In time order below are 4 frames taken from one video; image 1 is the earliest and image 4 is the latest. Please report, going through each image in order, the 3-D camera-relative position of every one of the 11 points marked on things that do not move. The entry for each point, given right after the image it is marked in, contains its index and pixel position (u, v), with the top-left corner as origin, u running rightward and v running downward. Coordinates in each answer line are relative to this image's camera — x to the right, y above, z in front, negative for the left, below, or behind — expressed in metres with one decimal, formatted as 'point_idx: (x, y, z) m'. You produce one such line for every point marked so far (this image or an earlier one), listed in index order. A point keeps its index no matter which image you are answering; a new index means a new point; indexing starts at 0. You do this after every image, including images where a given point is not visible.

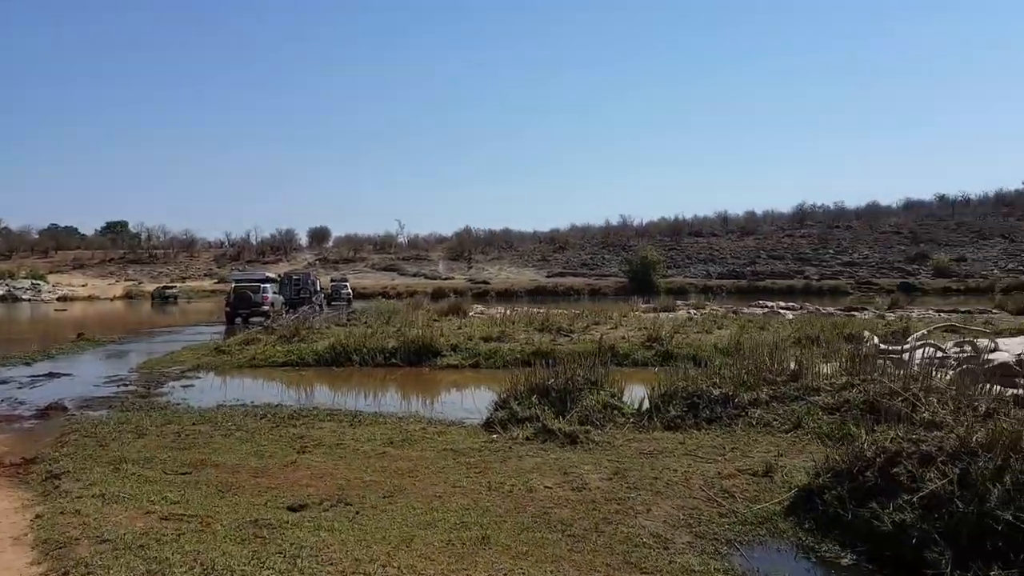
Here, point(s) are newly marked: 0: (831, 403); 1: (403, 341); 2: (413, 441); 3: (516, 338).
0: (+3.3, -1.2, +8.1) m
1: (-2.5, -1.2, +18.0) m
2: (-1.0, -1.6, +8.5) m
3: (0.0, -1.2, +19.4) m
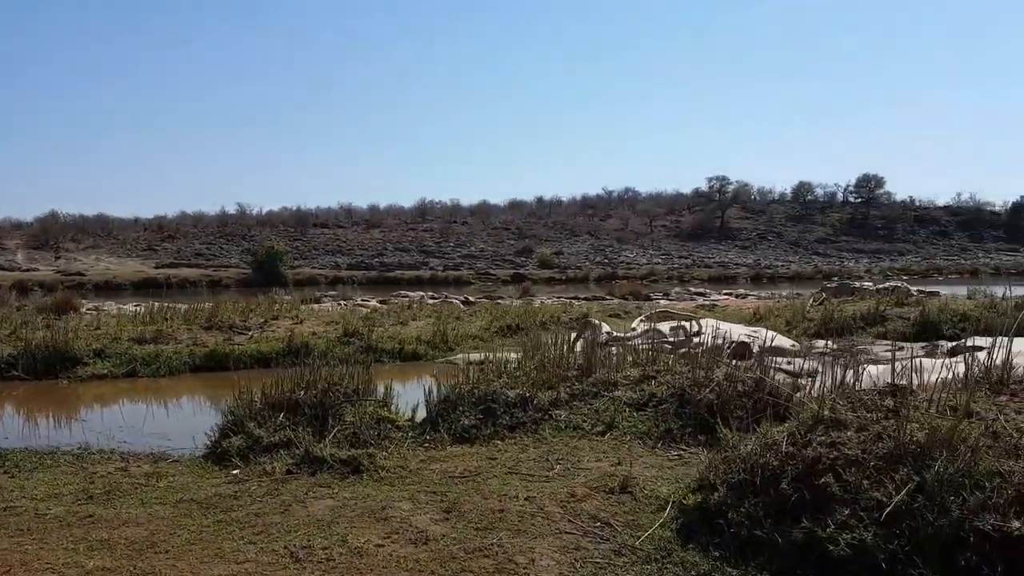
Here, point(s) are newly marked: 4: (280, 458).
0: (+1.2, -1.0, +7.4) m
1: (-8.4, -1.0, +13.7) m
2: (-2.9, -1.5, +5.9) m
3: (-6.8, -1.0, +16.1) m
4: (-2.0, -1.4, +6.8) m
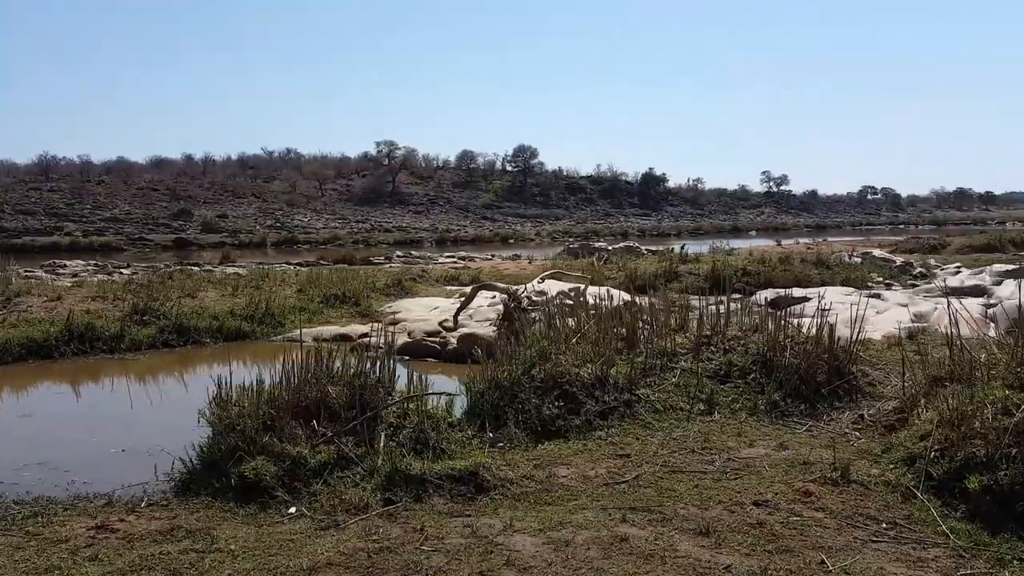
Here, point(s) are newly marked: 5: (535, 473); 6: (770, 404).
0: (+1.7, -0.7, +6.7) m
1: (-9.6, -0.7, +8.7) m
2: (-1.5, -1.4, +3.7) m
3: (-9.1, -0.5, +11.5) m
4: (-1.0, -1.2, +4.9) m
5: (+0.2, -1.2, +5.1) m
6: (+2.0, -0.9, +6.2) m
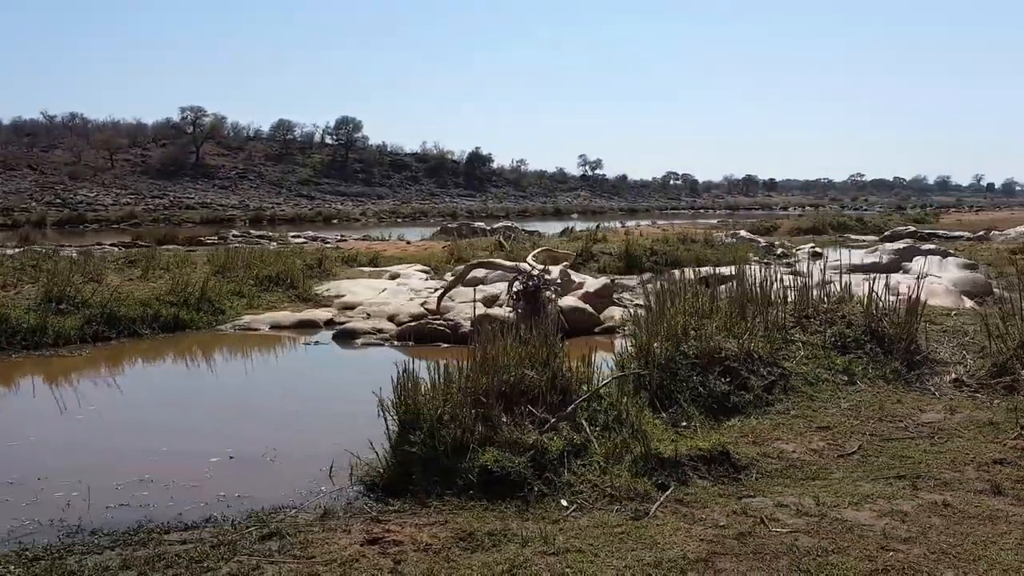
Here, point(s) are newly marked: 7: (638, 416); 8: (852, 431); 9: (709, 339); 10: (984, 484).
0: (+2.8, -0.5, +7.0) m
1: (-8.7, -0.6, +6.3) m
2: (+0.4, -1.2, +3.4) m
3: (-8.8, -0.4, +9.2) m
4: (+0.6, -1.1, +4.6) m
5: (+1.7, -1.0, +5.1) m
6: (+3.2, -0.7, +6.6) m
7: (+0.9, -0.9, +5.4) m
8: (+2.3, -1.0, +5.5) m
9: (+1.6, -0.4, +6.3) m
10: (+2.7, -1.1, +4.5) m
